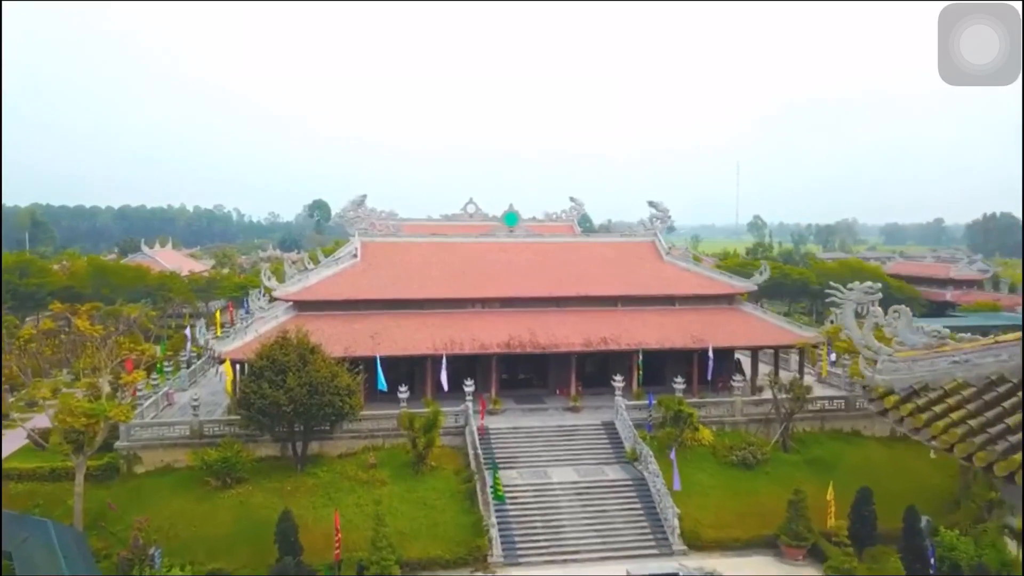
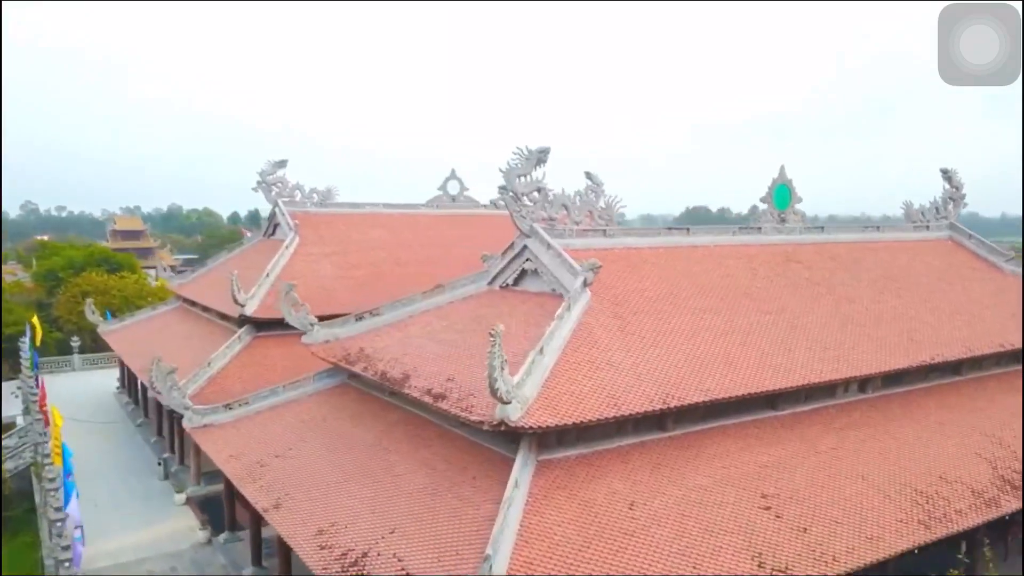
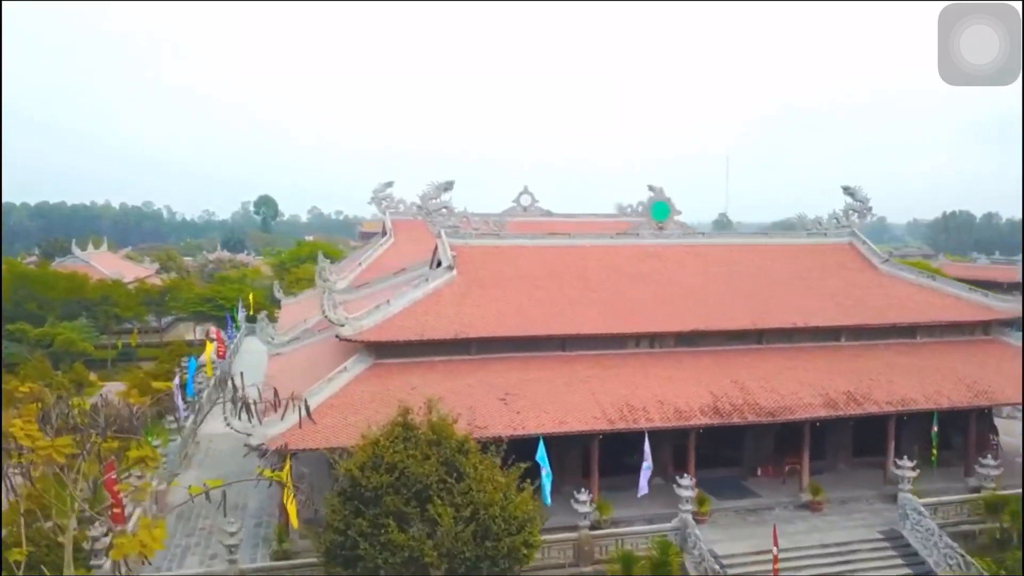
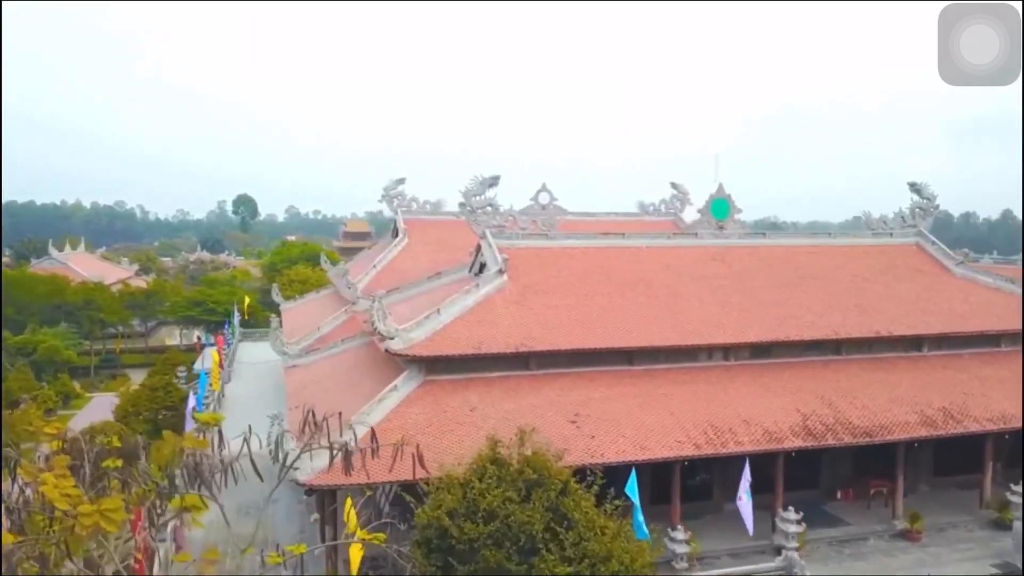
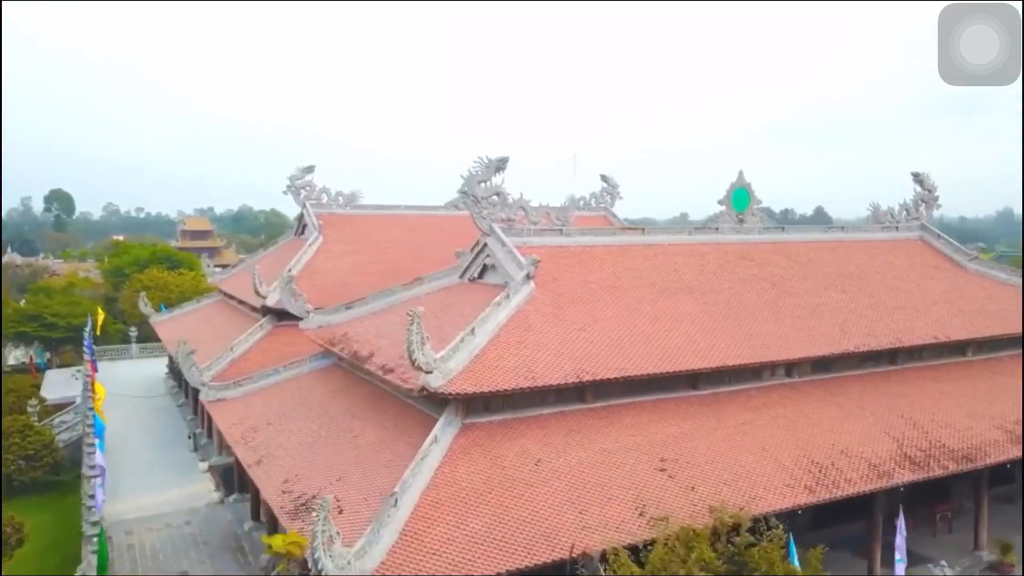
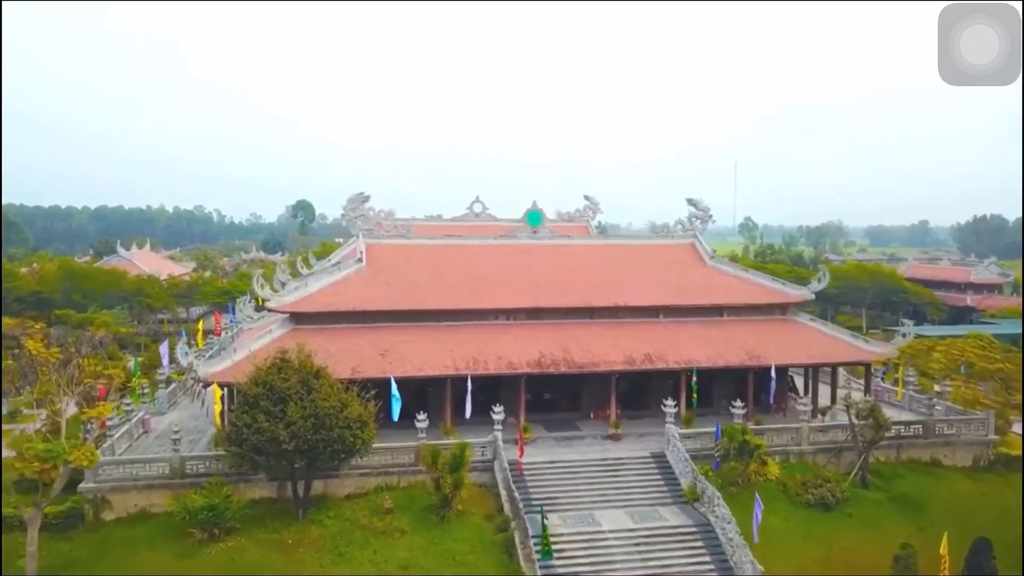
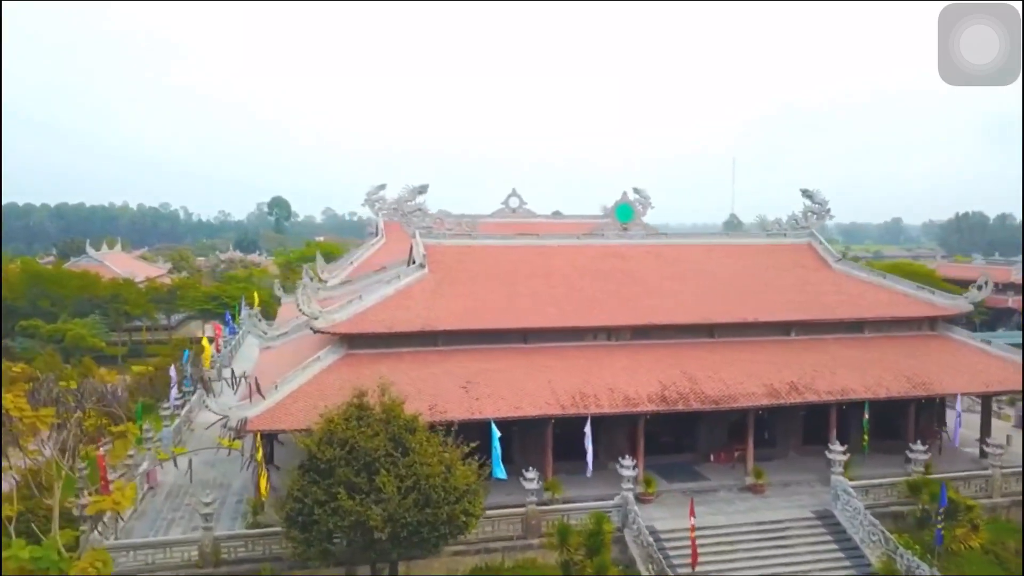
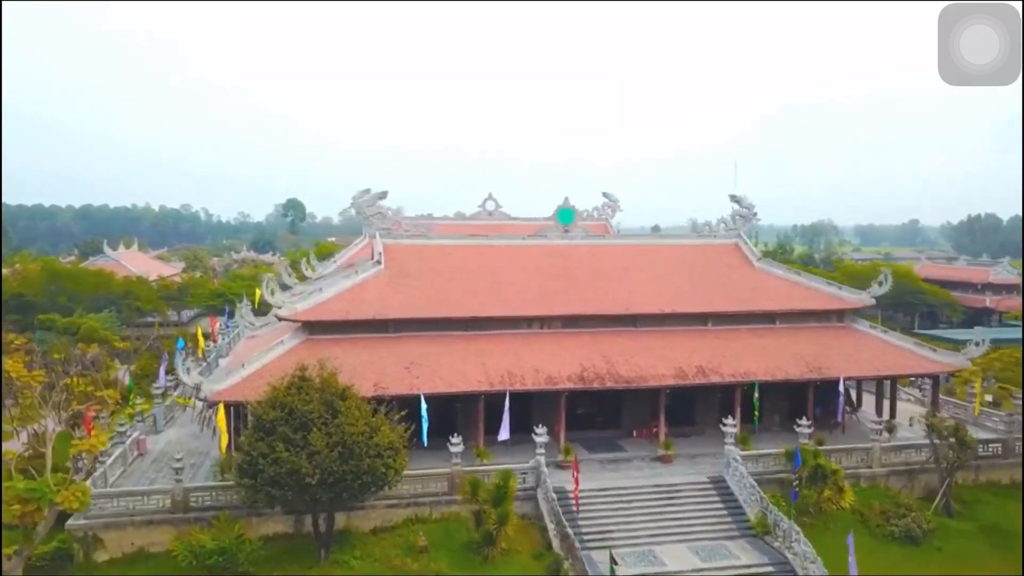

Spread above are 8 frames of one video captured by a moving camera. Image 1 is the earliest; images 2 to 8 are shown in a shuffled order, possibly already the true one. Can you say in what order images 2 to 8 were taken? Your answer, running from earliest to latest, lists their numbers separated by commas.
6, 8, 7, 3, 4, 5, 2
